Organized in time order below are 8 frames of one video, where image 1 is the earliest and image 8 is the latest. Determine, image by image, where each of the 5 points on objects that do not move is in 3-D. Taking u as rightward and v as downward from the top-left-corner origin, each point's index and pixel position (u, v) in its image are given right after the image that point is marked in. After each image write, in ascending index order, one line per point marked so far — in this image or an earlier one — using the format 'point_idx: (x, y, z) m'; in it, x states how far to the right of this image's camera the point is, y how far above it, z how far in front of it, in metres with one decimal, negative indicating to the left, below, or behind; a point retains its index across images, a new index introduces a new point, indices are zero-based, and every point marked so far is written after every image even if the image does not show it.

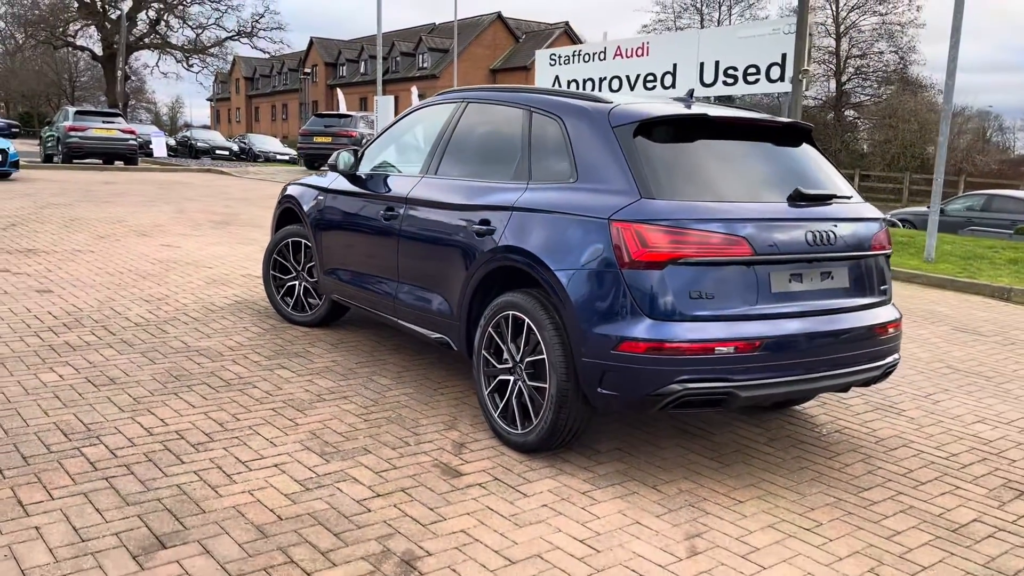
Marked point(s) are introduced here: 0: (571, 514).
0: (+0.2, -0.9, +3.4) m
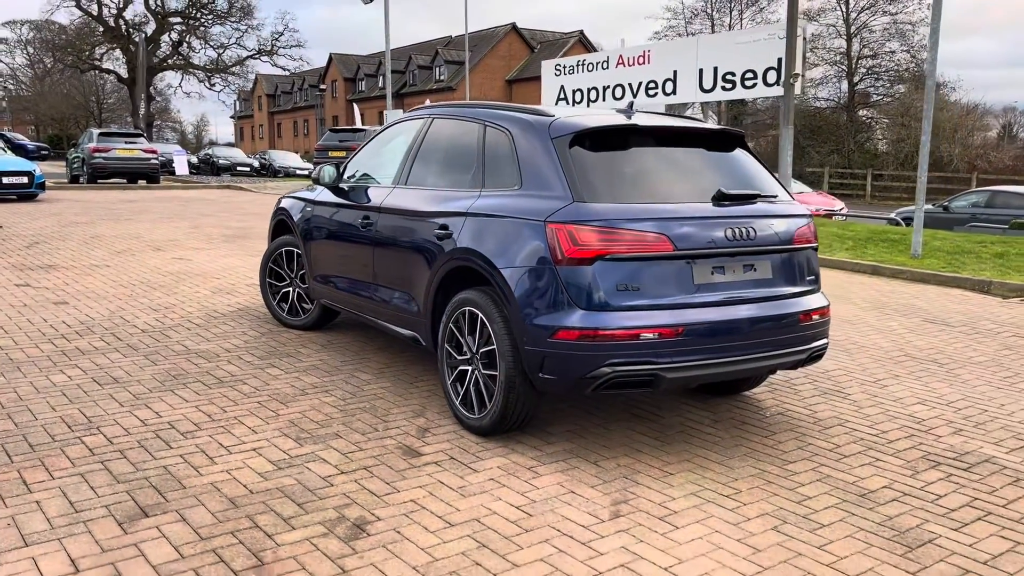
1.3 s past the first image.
0: (0.0, -0.9, +3.8) m
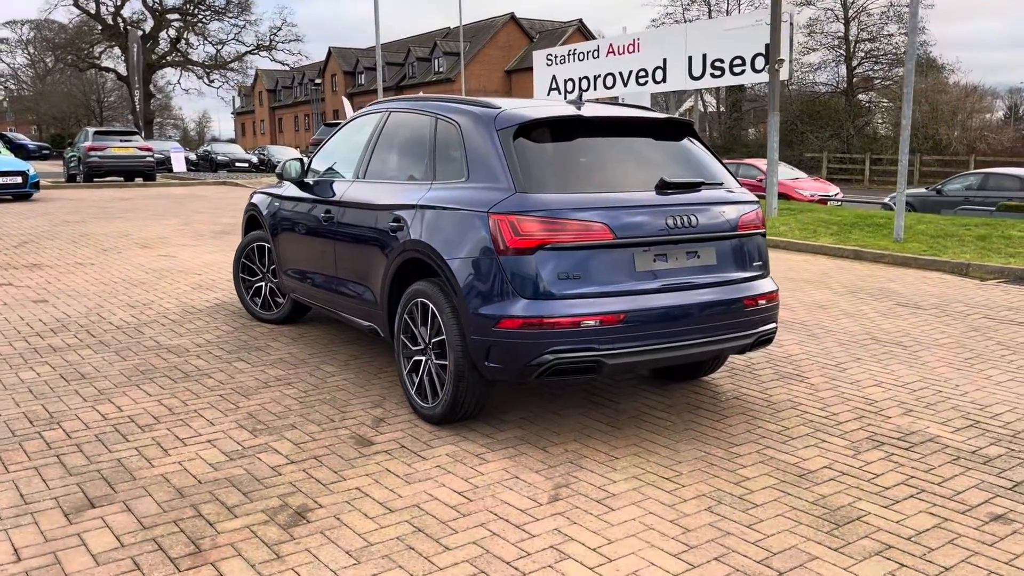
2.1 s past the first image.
0: (-0.2, -0.8, +3.9) m
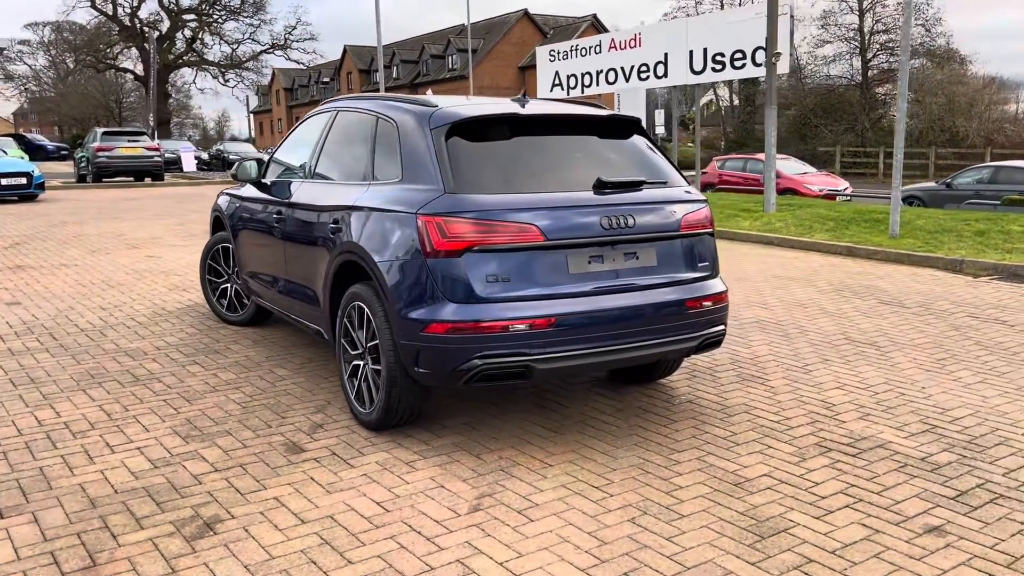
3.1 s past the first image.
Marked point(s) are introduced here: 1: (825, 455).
0: (-0.6, -0.8, +3.8) m
1: (+1.5, -0.8, +4.1) m
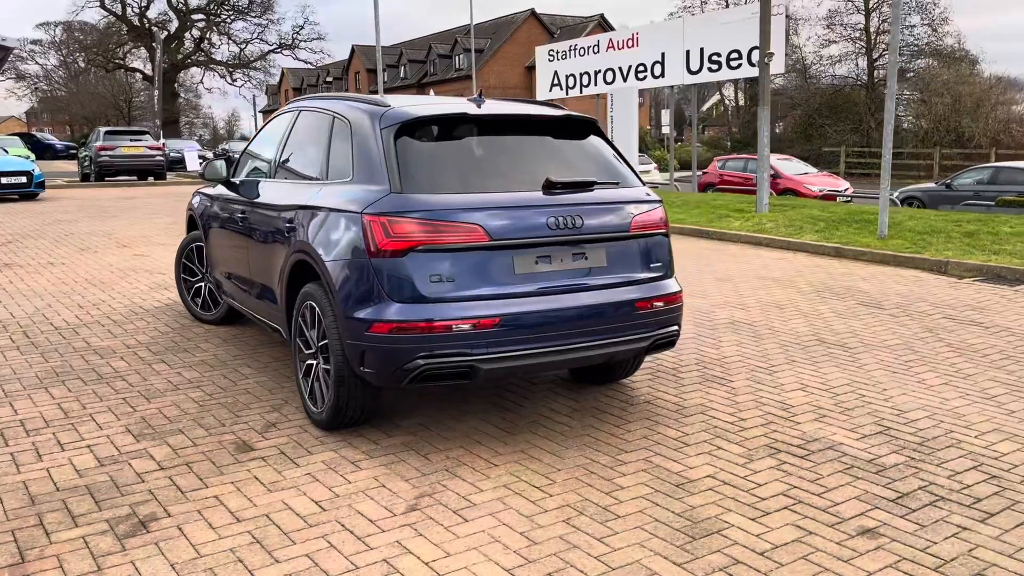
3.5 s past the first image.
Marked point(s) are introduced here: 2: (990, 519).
0: (-0.8, -0.8, +3.8) m
1: (+1.2, -0.8, +4.1) m
2: (+1.9, -0.9, +3.4) m
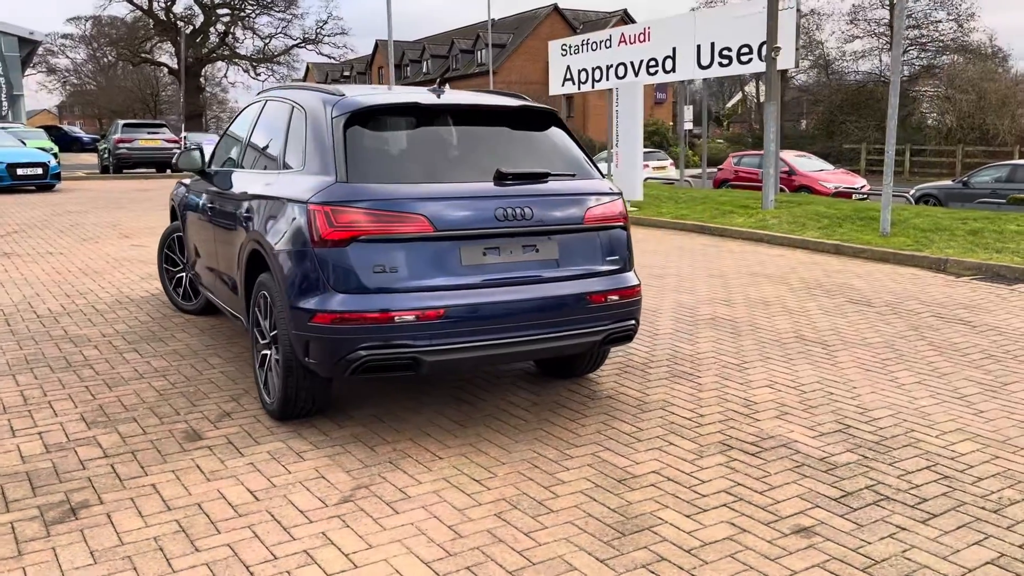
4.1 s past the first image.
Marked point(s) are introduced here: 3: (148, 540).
0: (-1.1, -0.8, +3.8) m
1: (+1.0, -0.8, +4.0) m
2: (+1.6, -0.9, +3.3) m
3: (-1.3, -0.9, +3.1) m
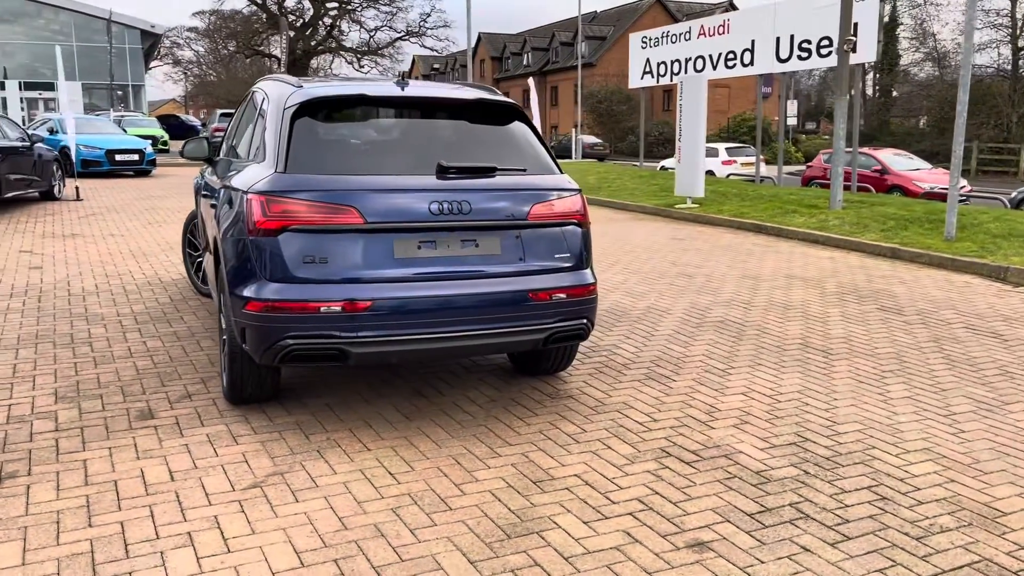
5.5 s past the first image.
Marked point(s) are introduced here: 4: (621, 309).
0: (-1.4, -0.7, +3.9) m
1: (+0.7, -0.8, +3.9) m
2: (+1.2, -0.9, +3.1) m
3: (-1.7, -0.8, +3.3) m
4: (+0.9, -0.2, +6.9) m
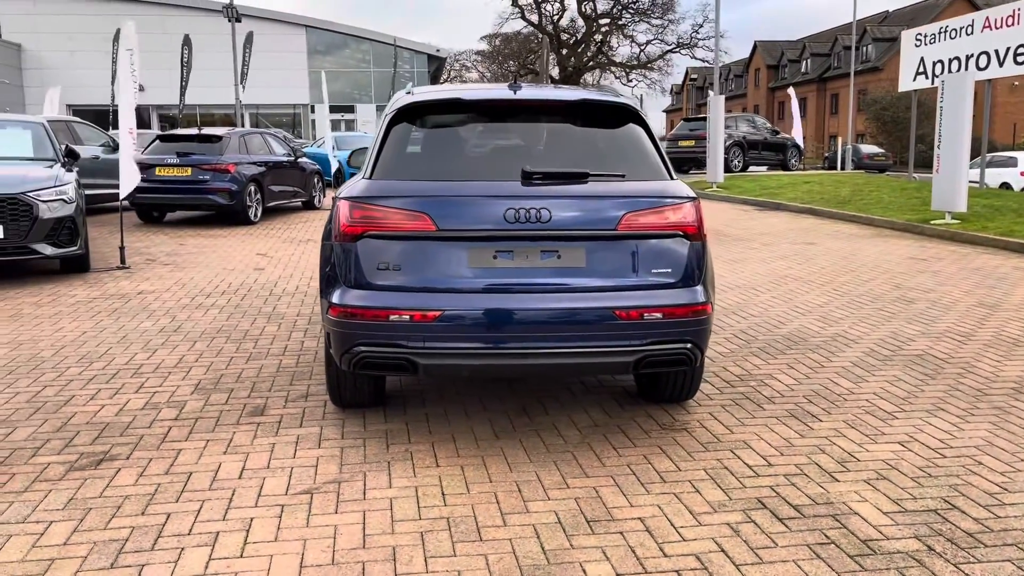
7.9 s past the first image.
0: (-1.1, -0.7, +4.0) m
1: (+0.9, -0.9, +3.3) m
2: (+1.2, -1.0, +2.4) m
3: (-1.6, -0.8, +3.5) m
4: (+2.1, -0.3, +6.2) m
